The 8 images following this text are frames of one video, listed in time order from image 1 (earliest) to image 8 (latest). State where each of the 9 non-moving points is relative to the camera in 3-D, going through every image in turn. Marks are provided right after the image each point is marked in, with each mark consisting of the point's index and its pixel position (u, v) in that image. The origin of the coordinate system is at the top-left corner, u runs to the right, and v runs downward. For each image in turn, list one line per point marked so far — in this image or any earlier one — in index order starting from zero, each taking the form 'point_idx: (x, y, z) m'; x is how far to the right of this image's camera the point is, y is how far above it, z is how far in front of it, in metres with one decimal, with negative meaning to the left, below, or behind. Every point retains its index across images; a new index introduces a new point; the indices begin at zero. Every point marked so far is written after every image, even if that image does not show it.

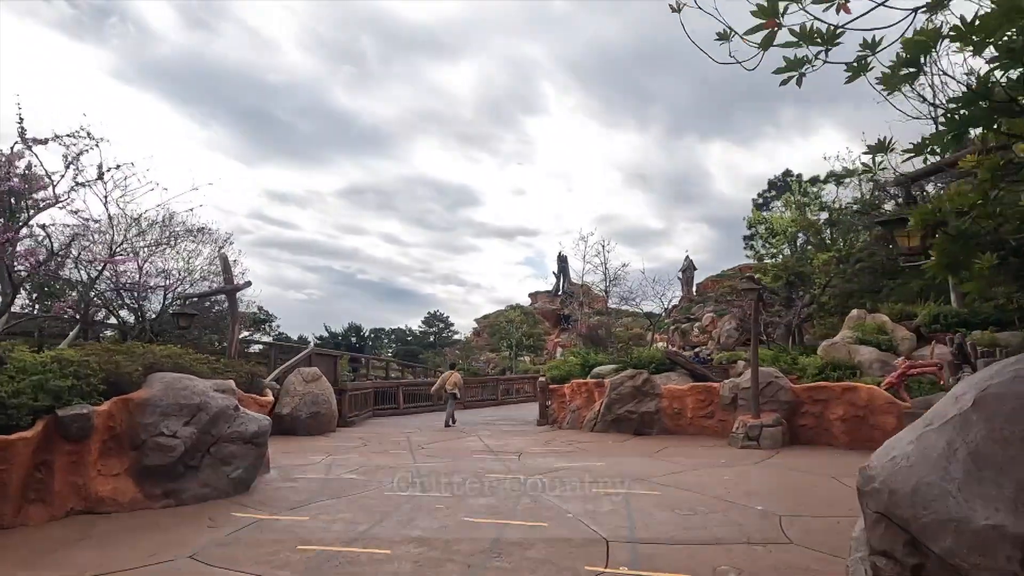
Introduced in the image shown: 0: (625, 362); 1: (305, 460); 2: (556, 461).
0: (+2.5, -1.6, +14.4) m
1: (-2.6, -2.2, +8.3) m
2: (+0.5, -2.2, +8.3) m
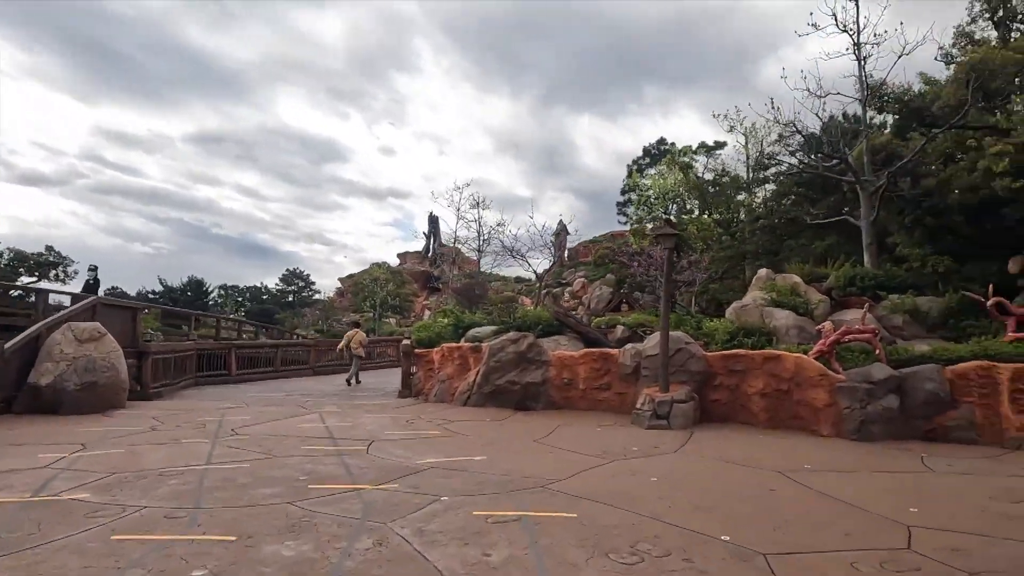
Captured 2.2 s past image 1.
0: (-0.1, -0.6, +12.3) m
1: (-3.9, -1.4, +5.3) m
2: (-0.9, -1.5, +6.0) m
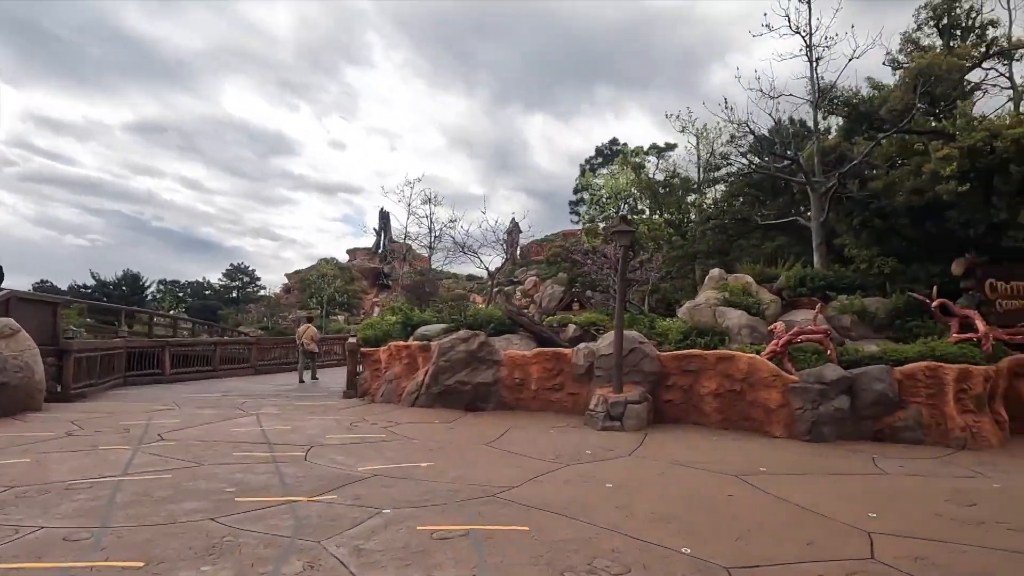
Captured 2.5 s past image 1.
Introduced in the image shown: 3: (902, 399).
0: (-1.0, -0.6, +12.0) m
1: (-4.3, -1.3, +4.7) m
2: (-1.3, -1.5, +5.6) m
3: (+4.4, -1.3, +7.5) m
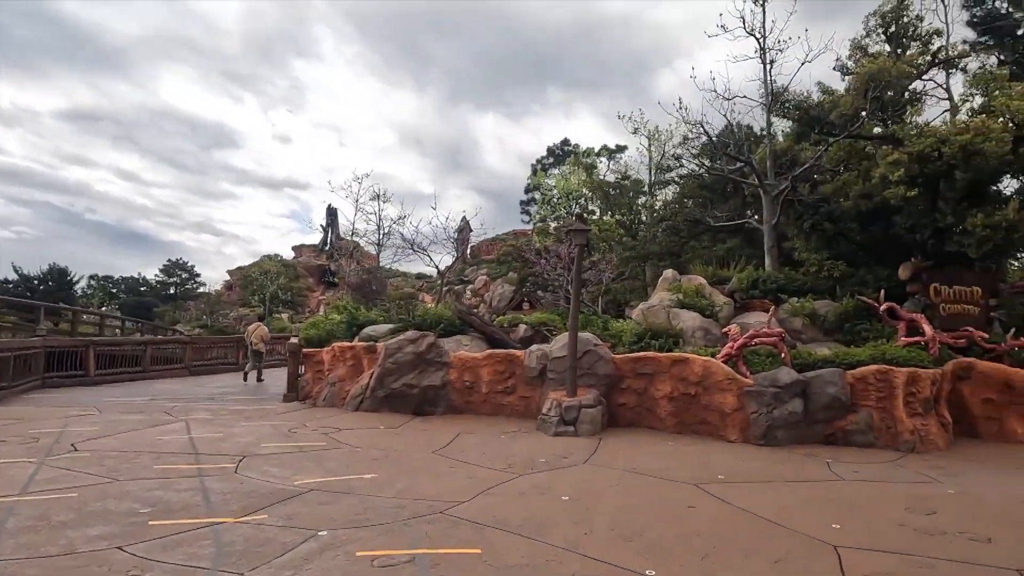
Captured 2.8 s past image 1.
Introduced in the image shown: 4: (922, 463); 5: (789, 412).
0: (-1.9, -0.6, +11.6) m
1: (-4.6, -1.3, +4.1) m
2: (-1.7, -1.5, +5.2) m
3: (+3.9, -1.3, +7.5) m
4: (+4.2, -1.8, +6.8) m
5: (+3.0, -1.4, +7.2) m
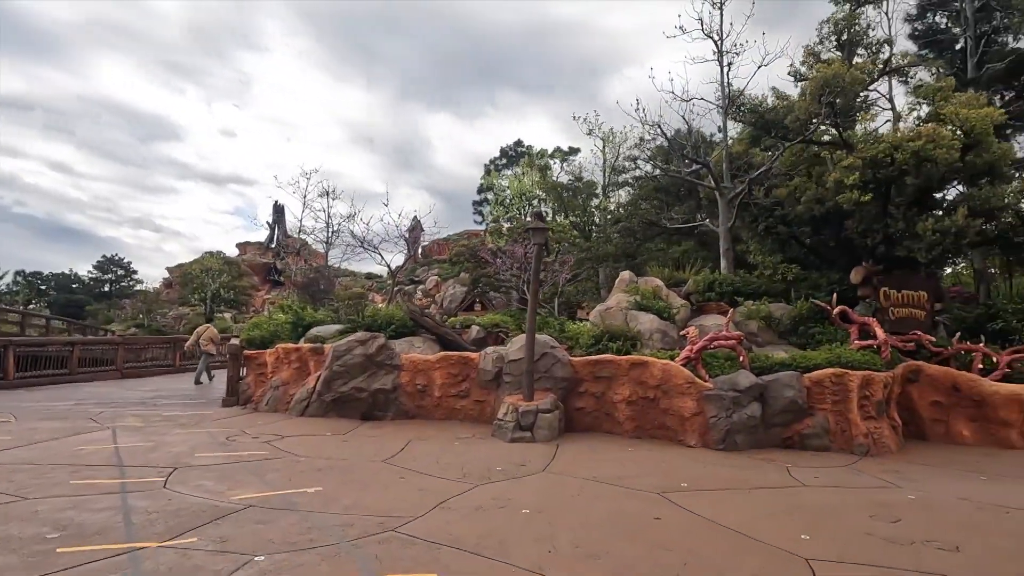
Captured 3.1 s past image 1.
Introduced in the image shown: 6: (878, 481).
0: (-2.7, -0.5, +11.1) m
1: (-4.8, -1.2, +3.4) m
2: (-2.0, -1.4, +4.7) m
3: (+3.4, -1.3, +7.5) m
4: (+3.7, -1.8, +6.8) m
5: (+2.6, -1.4, +7.2) m
6: (+3.3, -1.8, +6.0) m
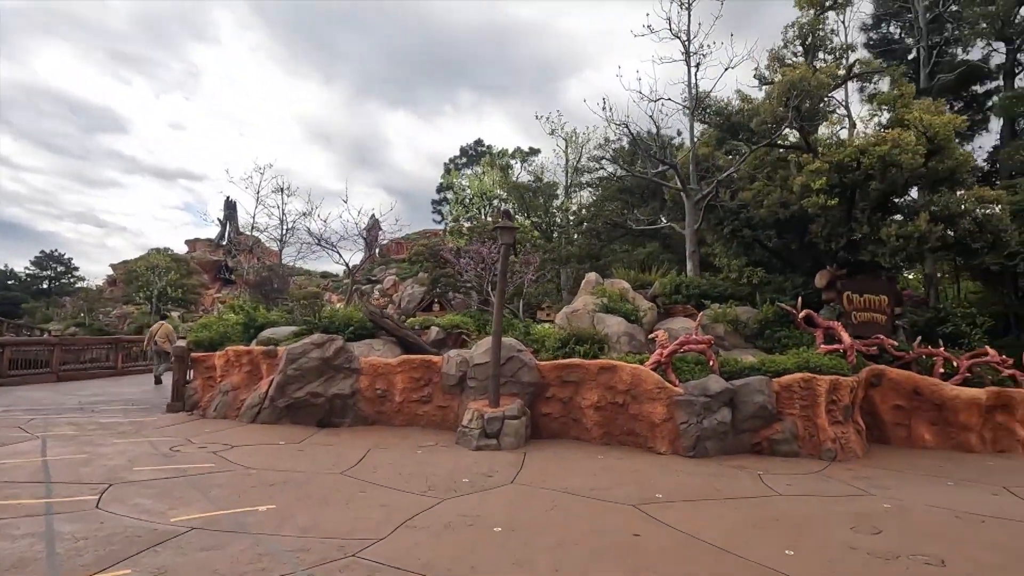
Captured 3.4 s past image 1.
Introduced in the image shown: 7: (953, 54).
0: (-3.3, -0.5, +10.6) m
1: (-4.9, -1.2, +2.8) m
2: (-2.2, -1.4, +4.3) m
3: (+3.0, -1.4, +7.4) m
4: (+3.4, -1.9, +6.7) m
5: (+2.2, -1.4, +7.0) m
6: (+3.0, -1.8, +5.9) m
7: (+11.8, +6.3, +17.6) m
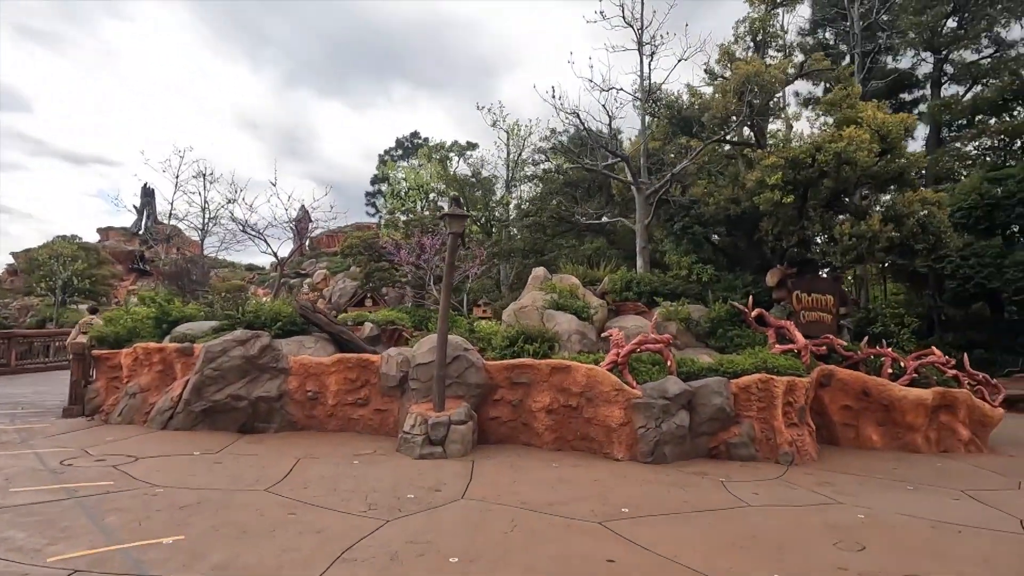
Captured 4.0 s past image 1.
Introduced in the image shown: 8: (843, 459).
0: (-4.1, -0.4, +9.7) m
1: (-5.0, -1.1, +1.8) m
2: (-2.4, -1.4, +3.5) m
3: (+2.4, -1.4, +7.1) m
4: (+2.9, -1.9, +6.5) m
5: (+1.7, -1.4, +6.7) m
6: (+2.6, -1.8, +5.7) m
7: (+10.2, +6.2, +18.2) m
8: (+3.9, -2.0, +7.7) m
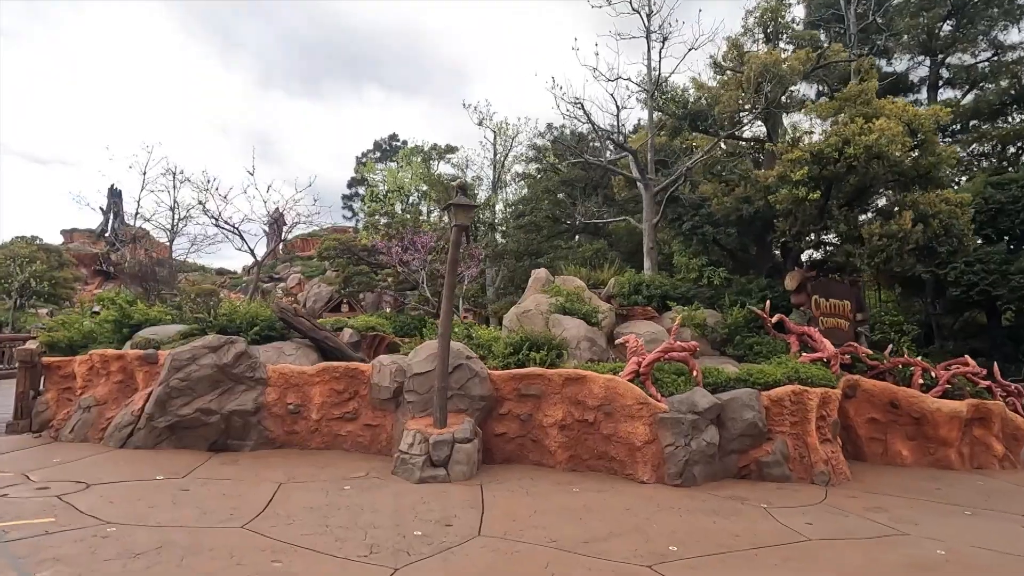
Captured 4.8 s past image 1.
0: (-4.1, -0.4, +8.8) m
1: (-4.7, -1.0, +0.8) m
2: (-2.2, -1.3, +2.7) m
3: (+2.5, -1.4, +6.5) m
4: (+3.0, -1.9, +5.8) m
5: (+1.8, -1.4, +6.0) m
6: (+2.8, -1.8, +5.0) m
7: (+9.9, +6.0, +17.9) m
8: (+3.9, -2.0, +7.1) m
